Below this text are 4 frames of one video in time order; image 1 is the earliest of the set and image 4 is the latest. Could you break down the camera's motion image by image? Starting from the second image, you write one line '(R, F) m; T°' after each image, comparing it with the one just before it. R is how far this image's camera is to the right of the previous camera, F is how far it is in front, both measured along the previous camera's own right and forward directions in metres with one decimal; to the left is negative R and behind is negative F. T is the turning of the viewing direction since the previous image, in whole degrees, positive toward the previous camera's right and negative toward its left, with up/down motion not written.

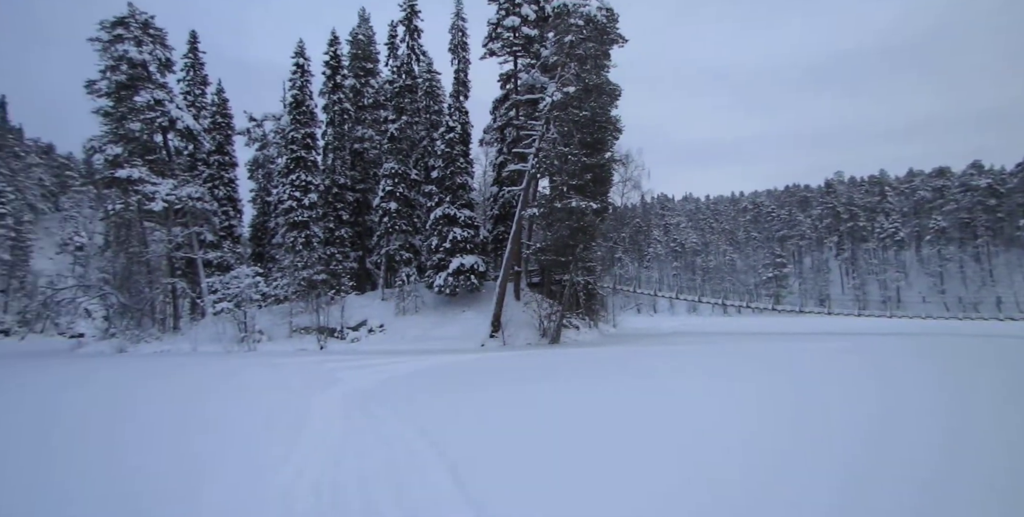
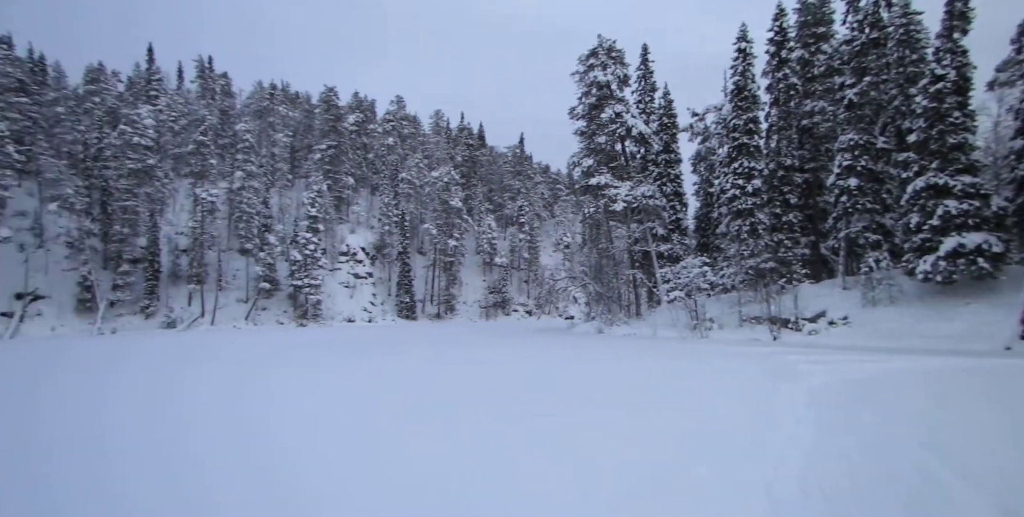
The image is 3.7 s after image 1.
(-2.1, -0.7) m; -37°
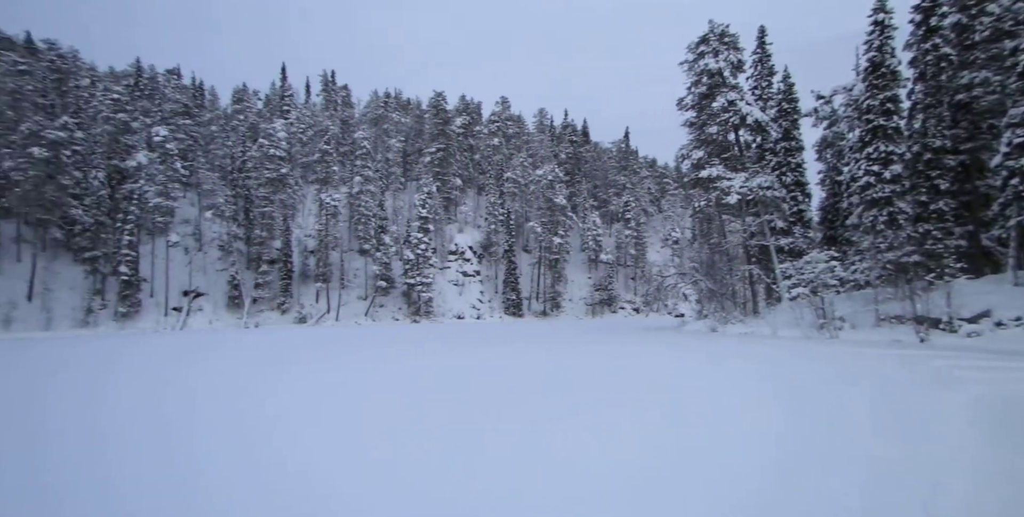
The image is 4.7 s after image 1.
(-0.5, 0.0) m; -10°
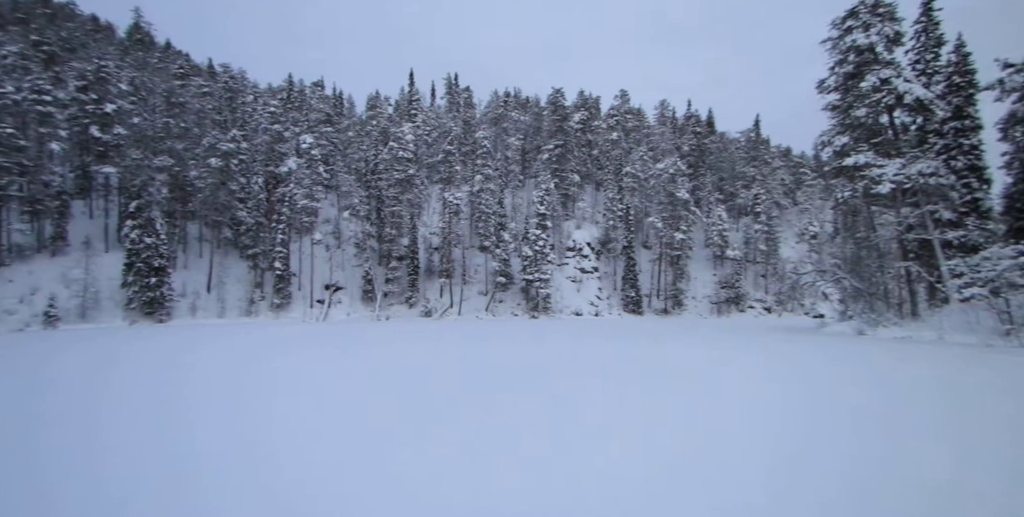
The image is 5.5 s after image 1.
(-0.1, +0.1) m; -13°
